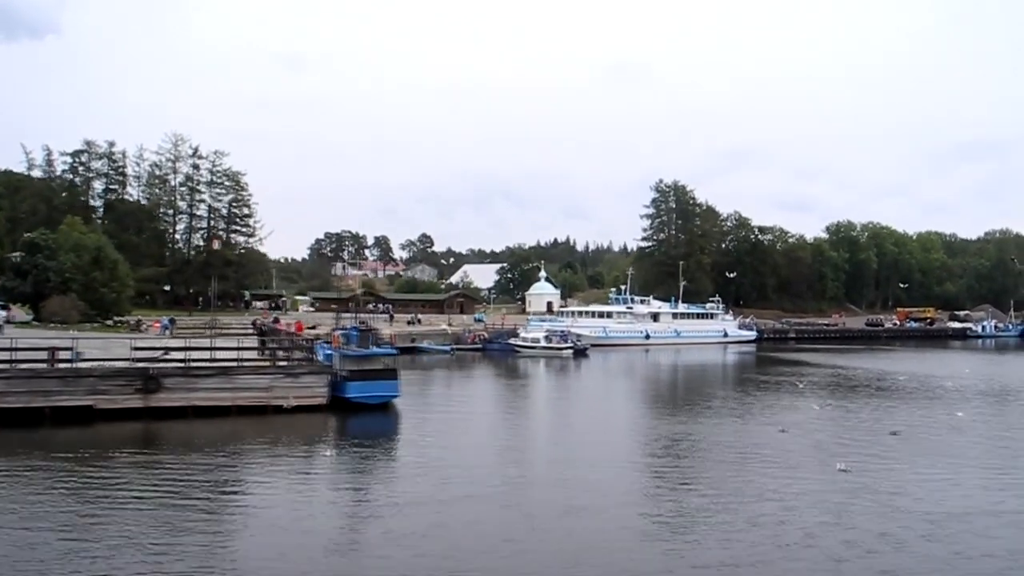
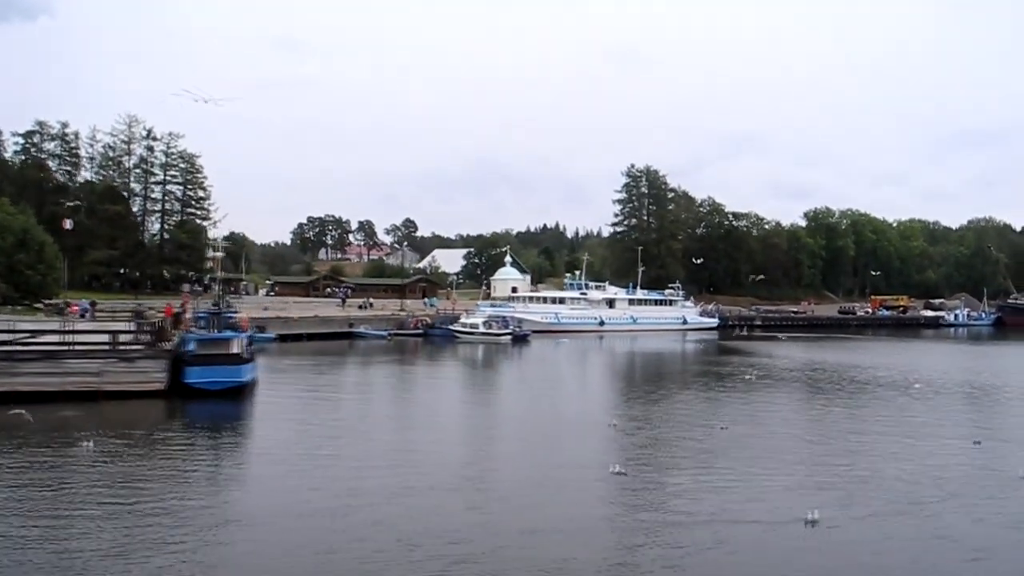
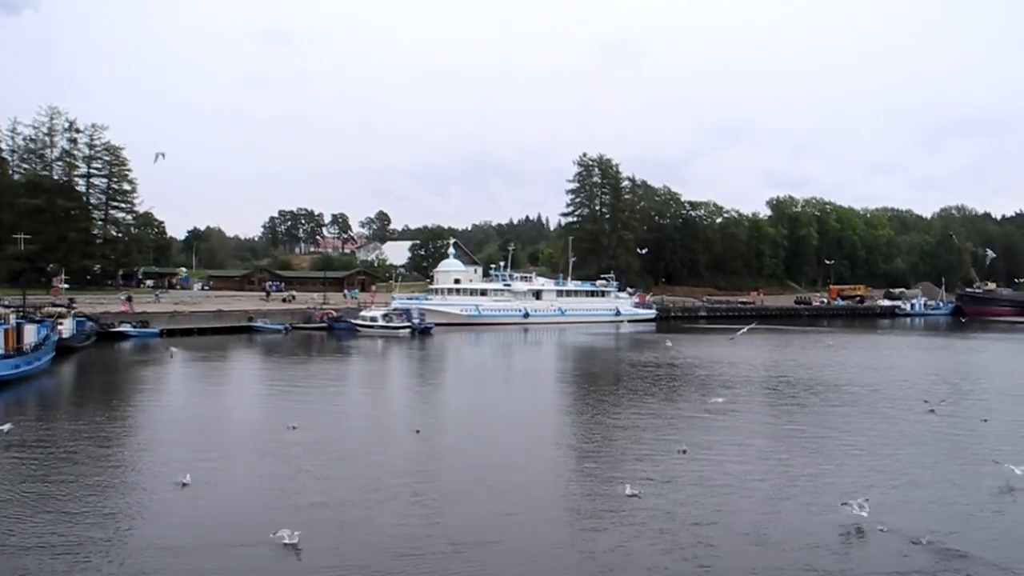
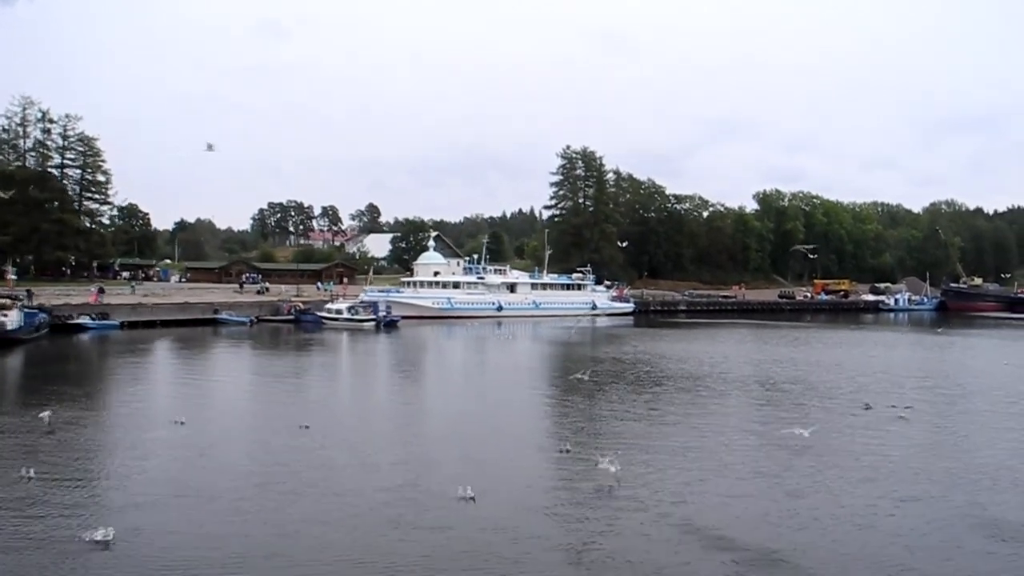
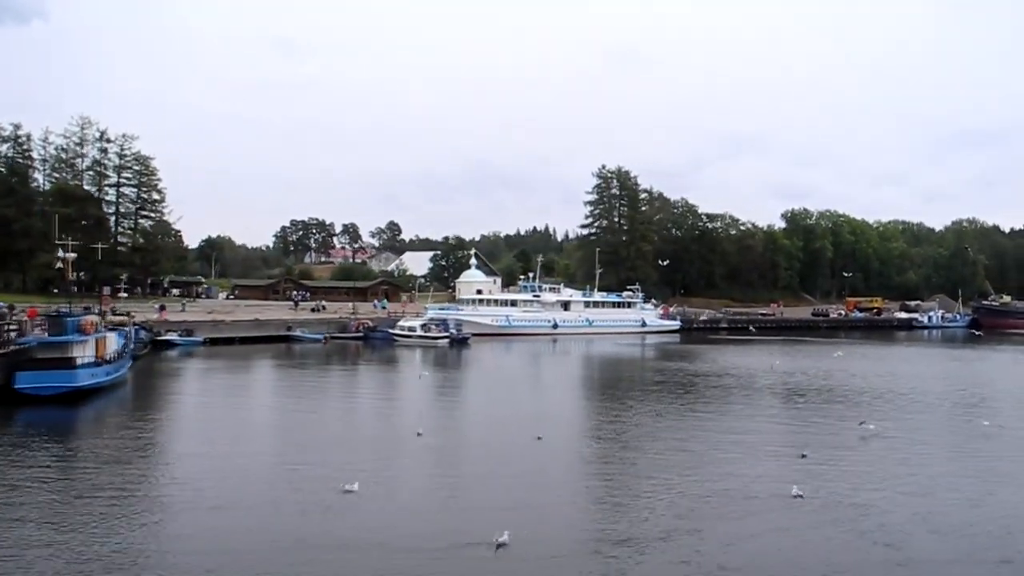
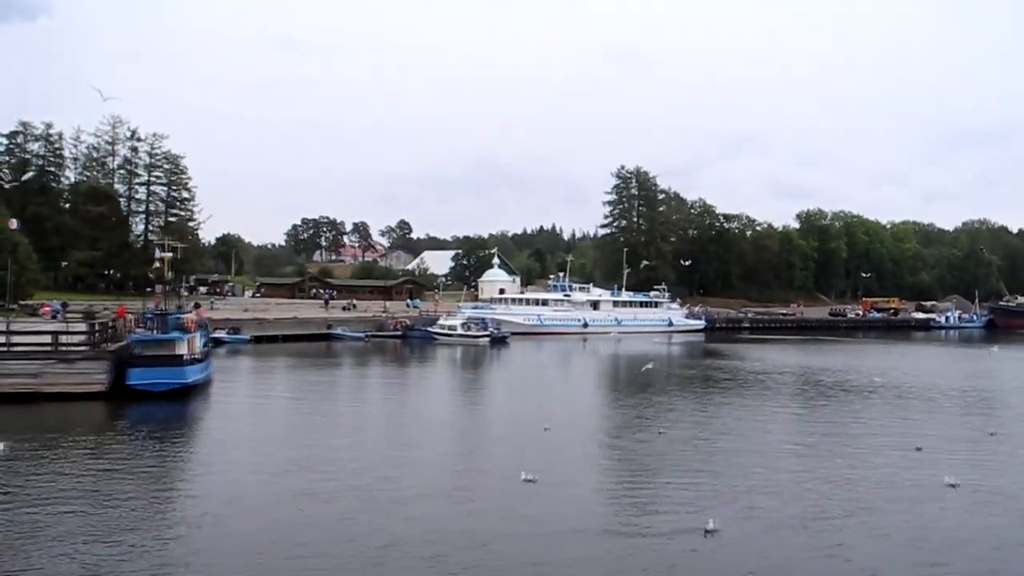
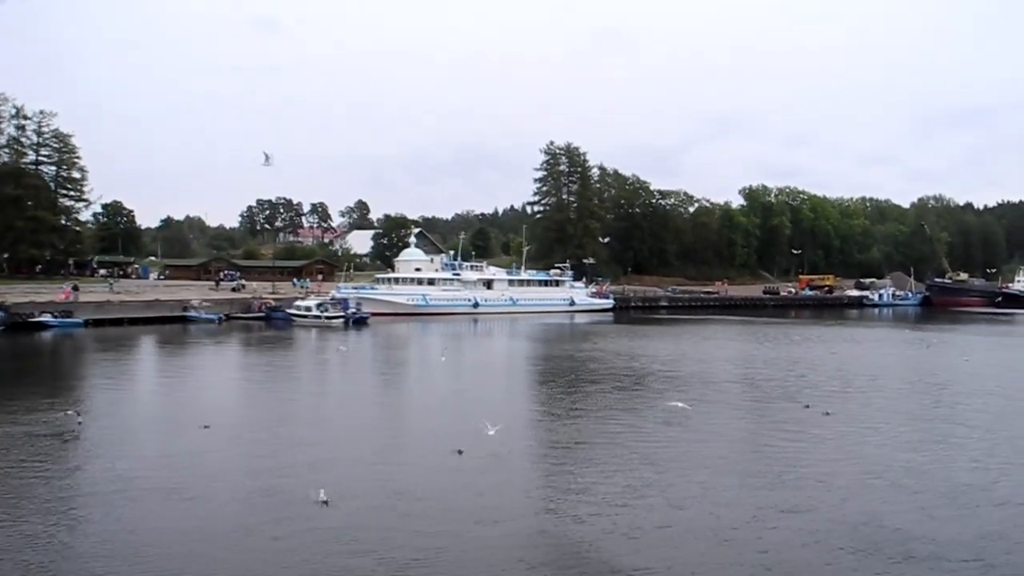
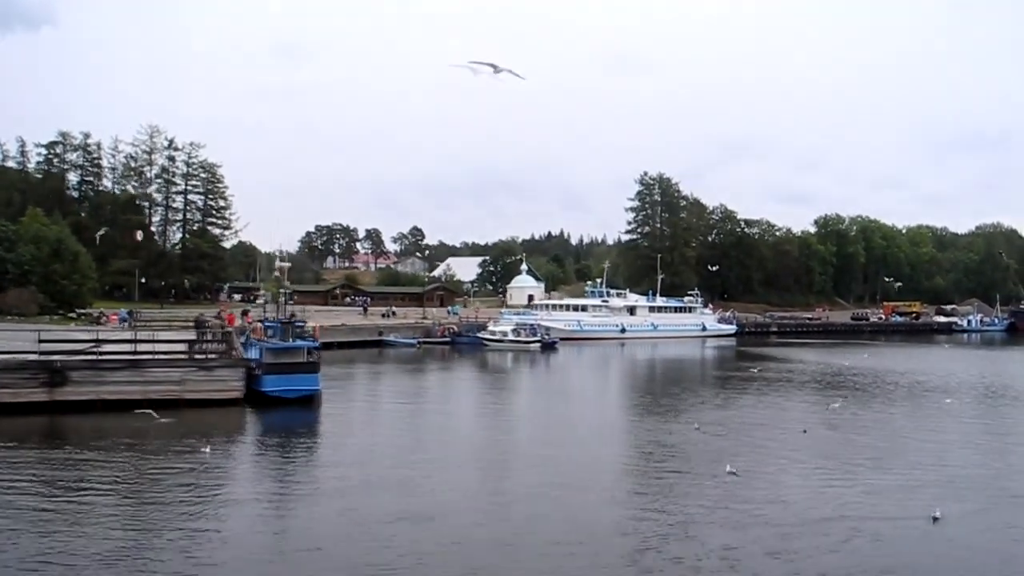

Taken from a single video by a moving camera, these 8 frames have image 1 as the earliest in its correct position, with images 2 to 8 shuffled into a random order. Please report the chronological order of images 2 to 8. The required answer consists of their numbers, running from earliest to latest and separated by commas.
8, 2, 6, 5, 3, 4, 7
